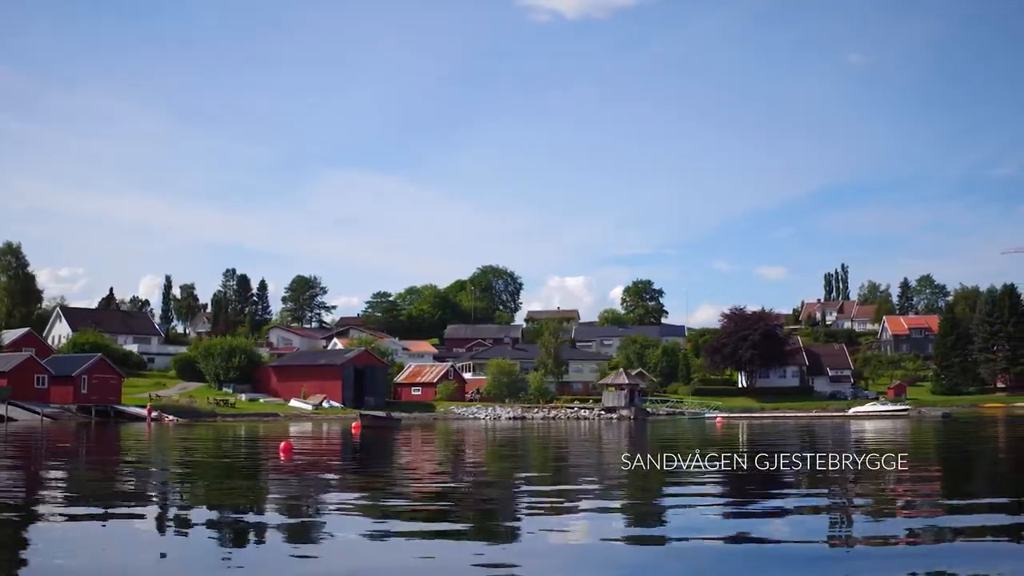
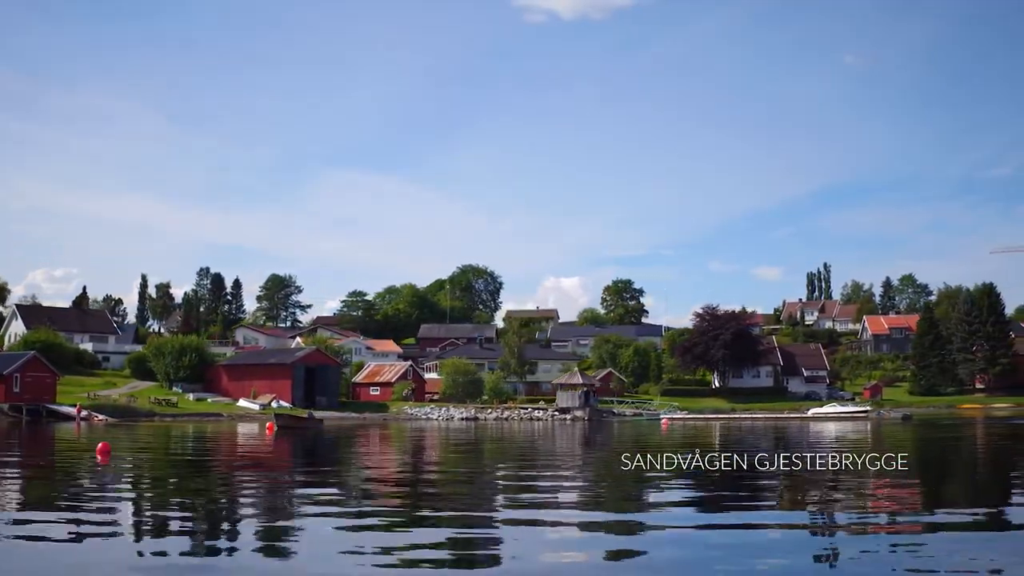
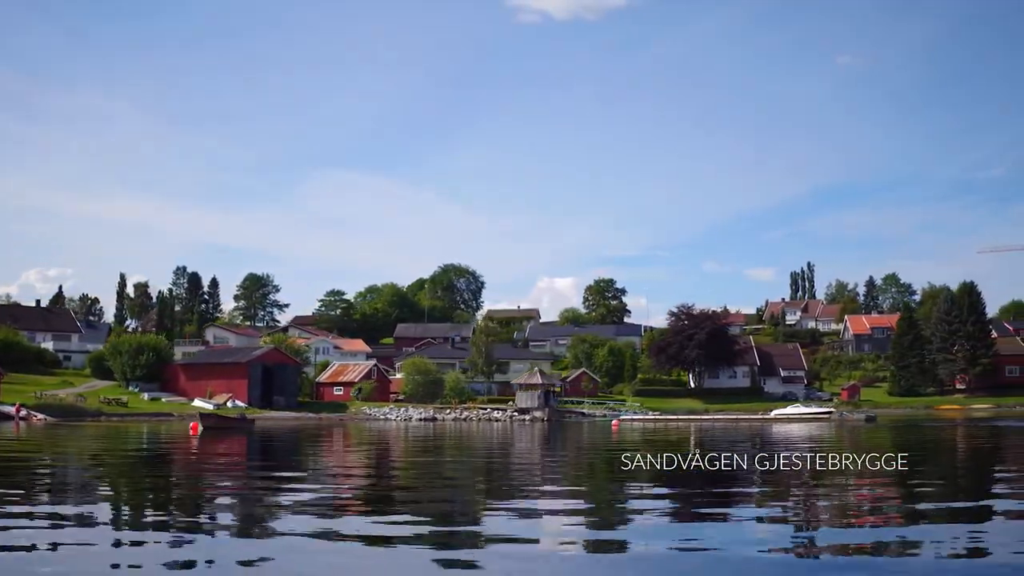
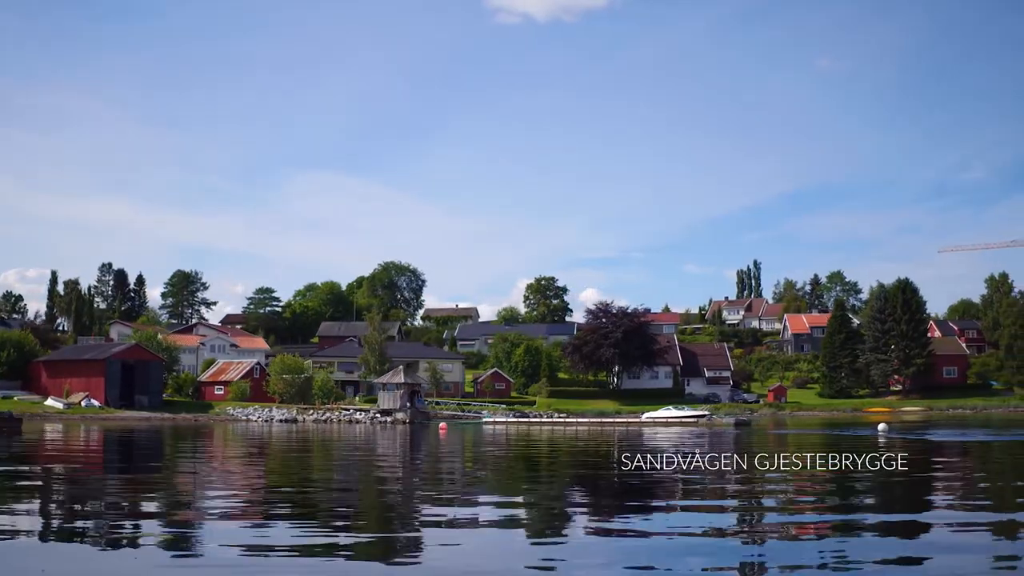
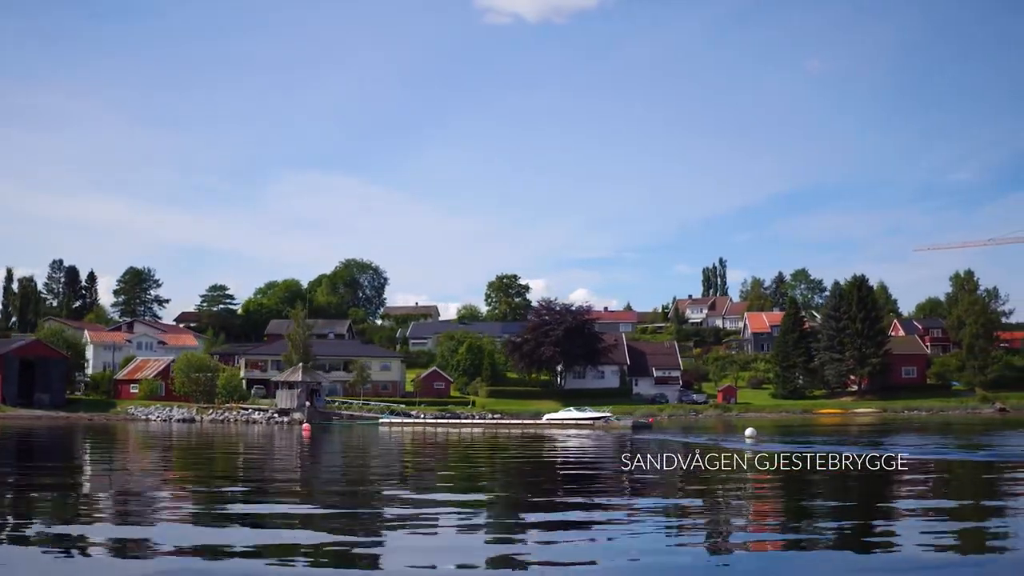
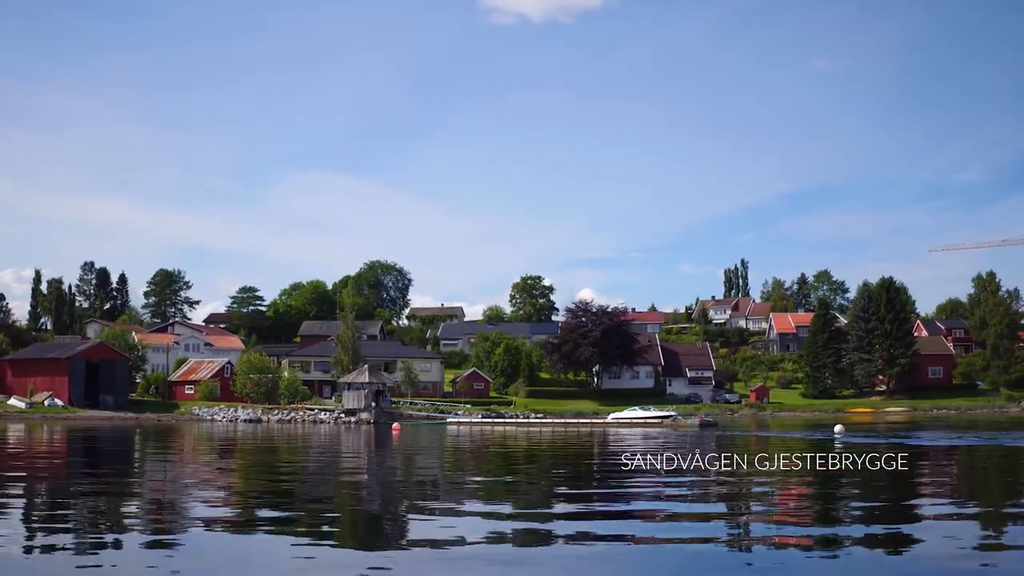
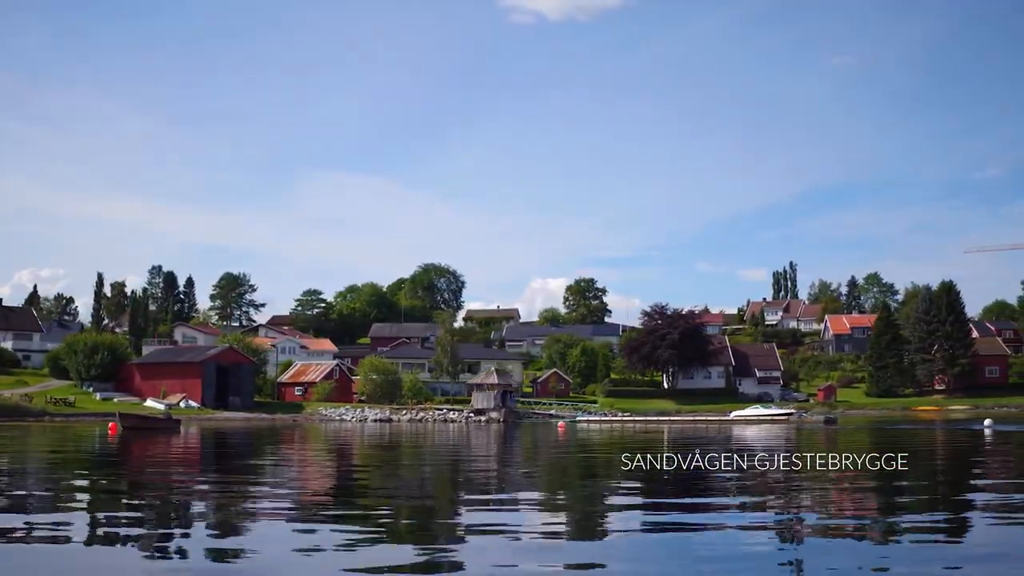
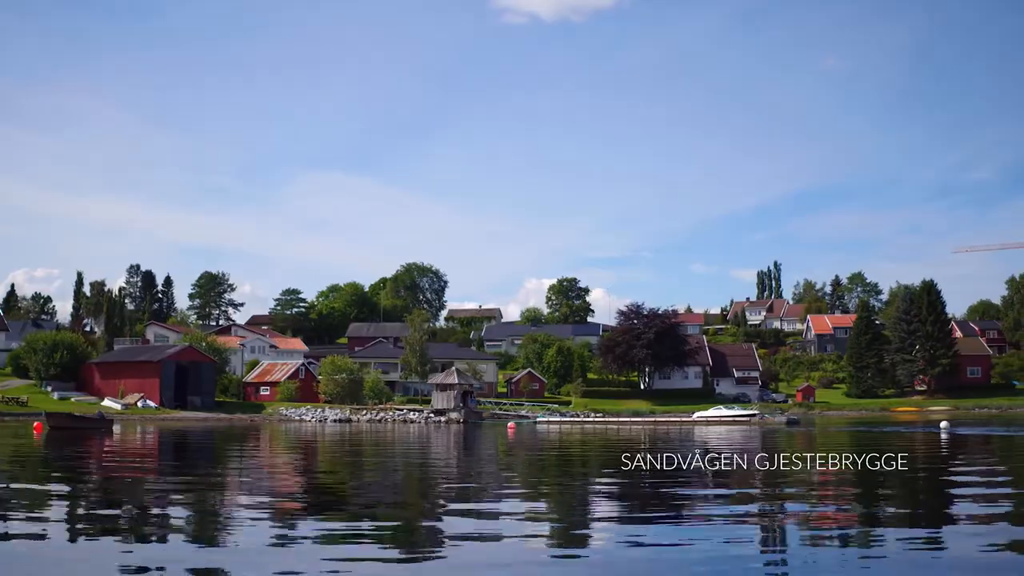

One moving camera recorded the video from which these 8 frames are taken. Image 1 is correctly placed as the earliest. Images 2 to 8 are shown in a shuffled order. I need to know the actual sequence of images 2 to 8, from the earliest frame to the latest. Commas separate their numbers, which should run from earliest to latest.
2, 3, 7, 8, 4, 6, 5
